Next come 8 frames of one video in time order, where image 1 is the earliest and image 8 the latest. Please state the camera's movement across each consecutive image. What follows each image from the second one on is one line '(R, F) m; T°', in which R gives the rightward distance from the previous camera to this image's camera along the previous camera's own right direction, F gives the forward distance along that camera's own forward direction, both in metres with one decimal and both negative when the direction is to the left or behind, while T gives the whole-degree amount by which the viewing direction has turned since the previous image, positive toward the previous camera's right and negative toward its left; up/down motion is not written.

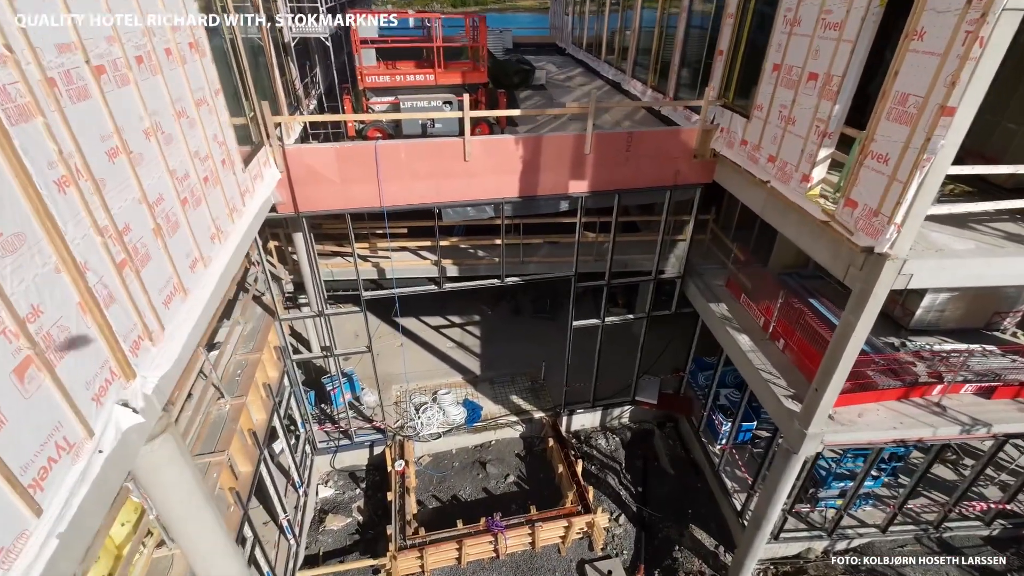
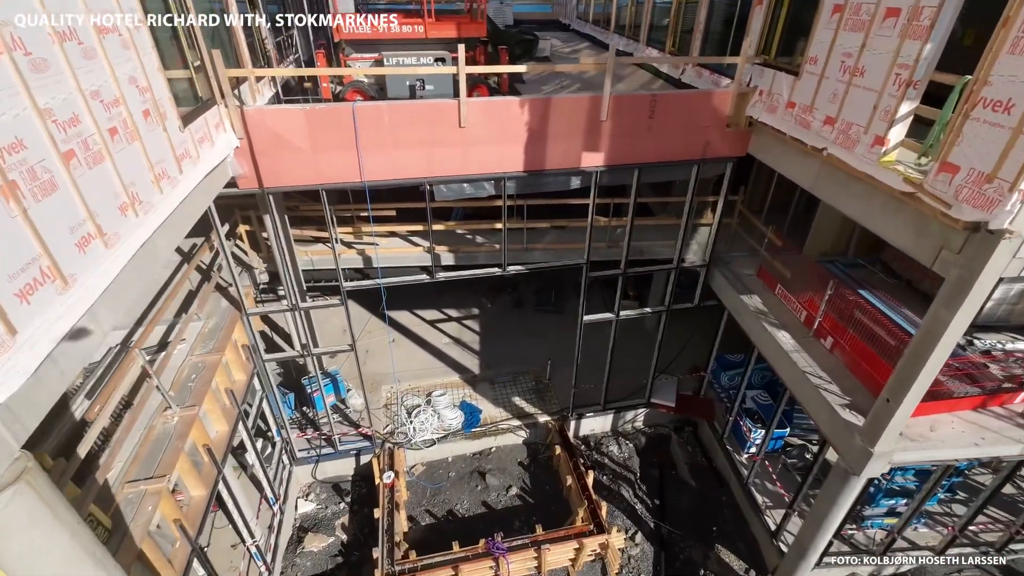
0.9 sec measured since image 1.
(-0.1, +1.3) m; 0°
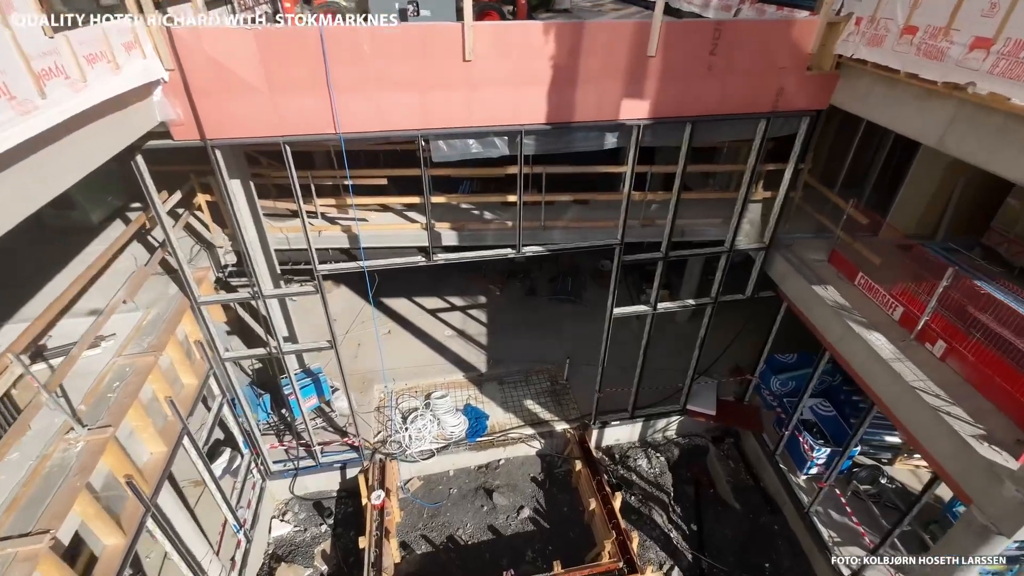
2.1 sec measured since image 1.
(-0.1, +1.7) m; -1°
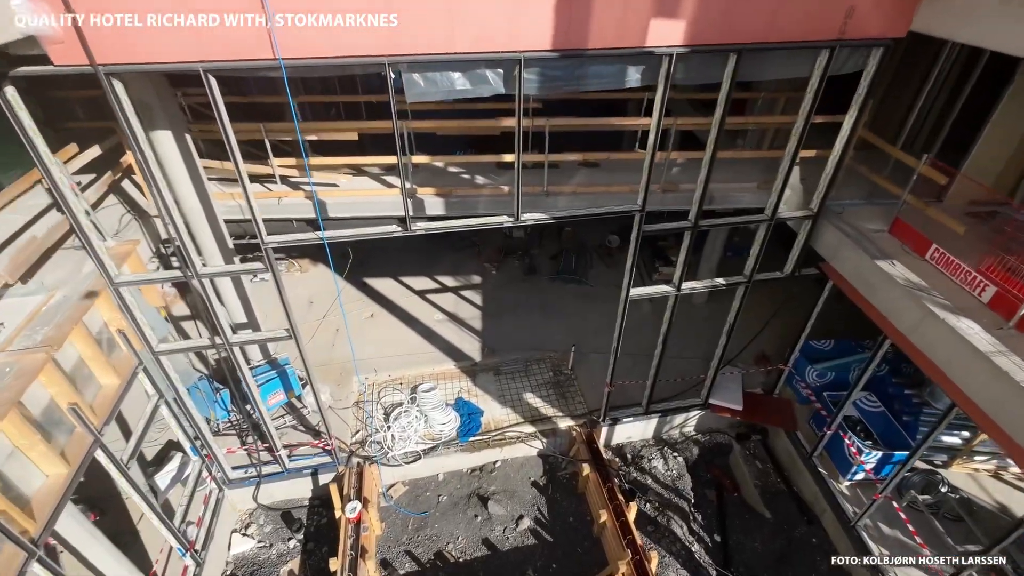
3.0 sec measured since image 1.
(0.0, +1.3) m; 0°
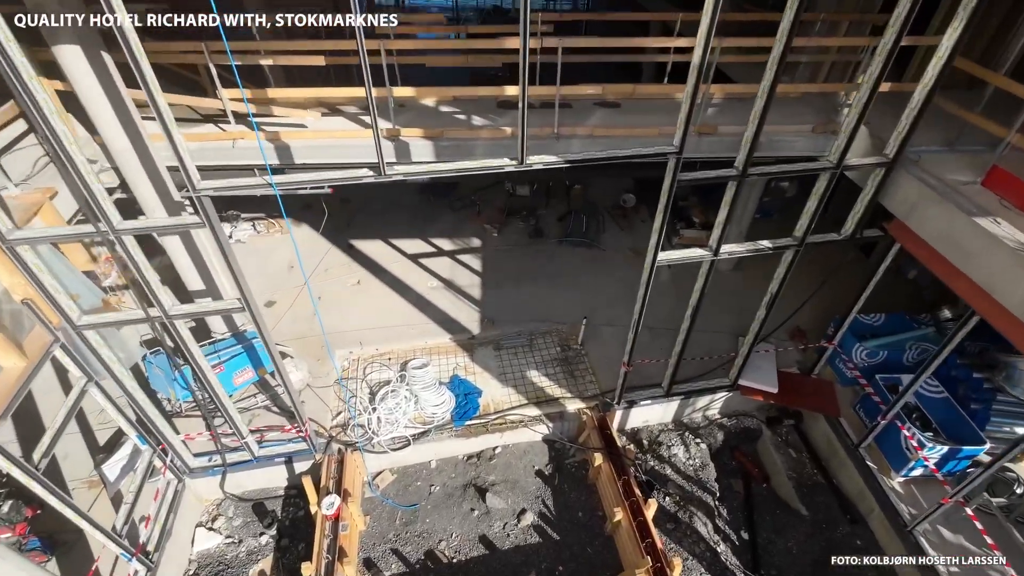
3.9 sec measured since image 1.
(0.0, +1.2) m; 0°
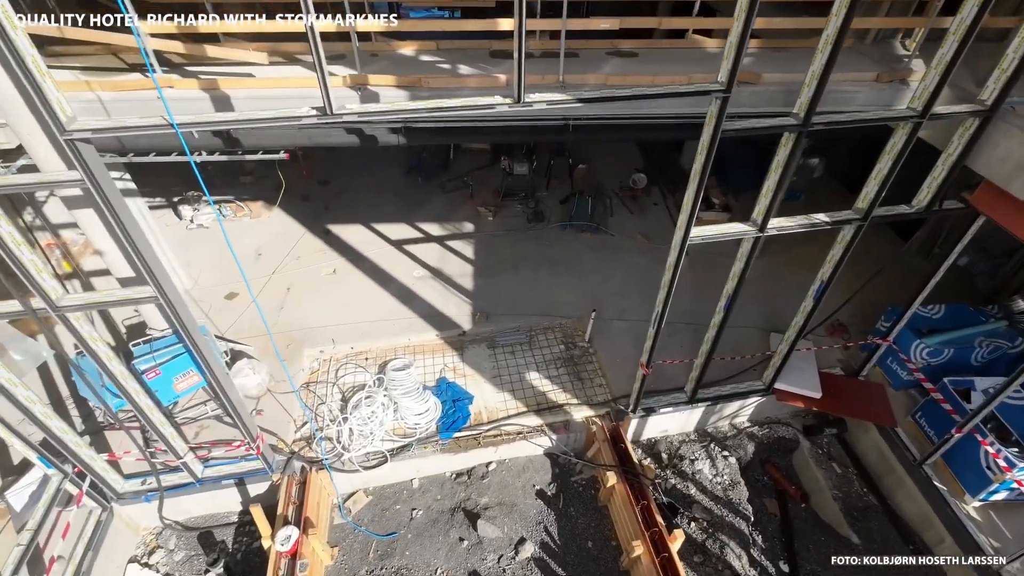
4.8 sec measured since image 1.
(0.0, +1.2) m; 0°
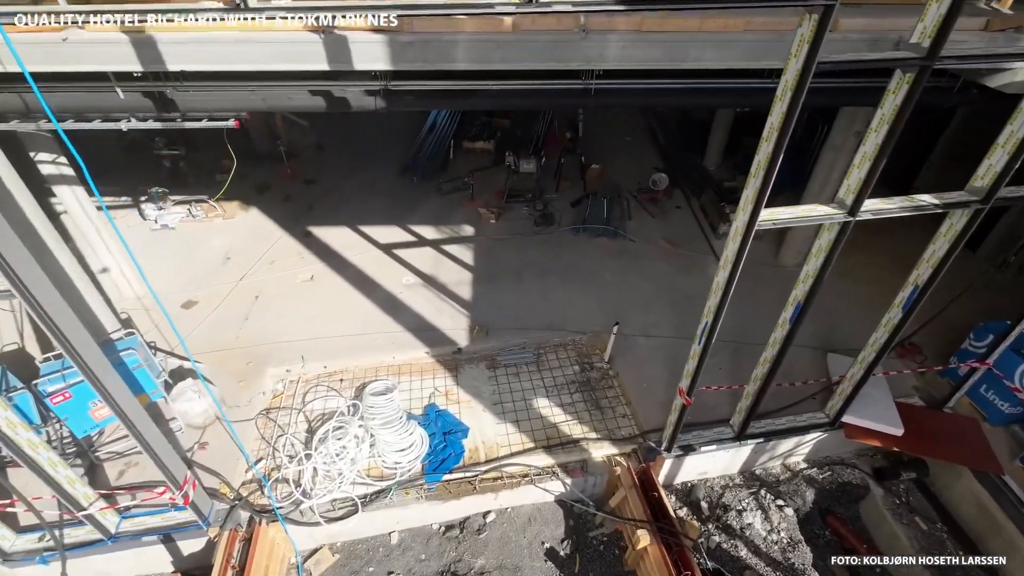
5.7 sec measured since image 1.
(0.0, +1.2) m; -1°
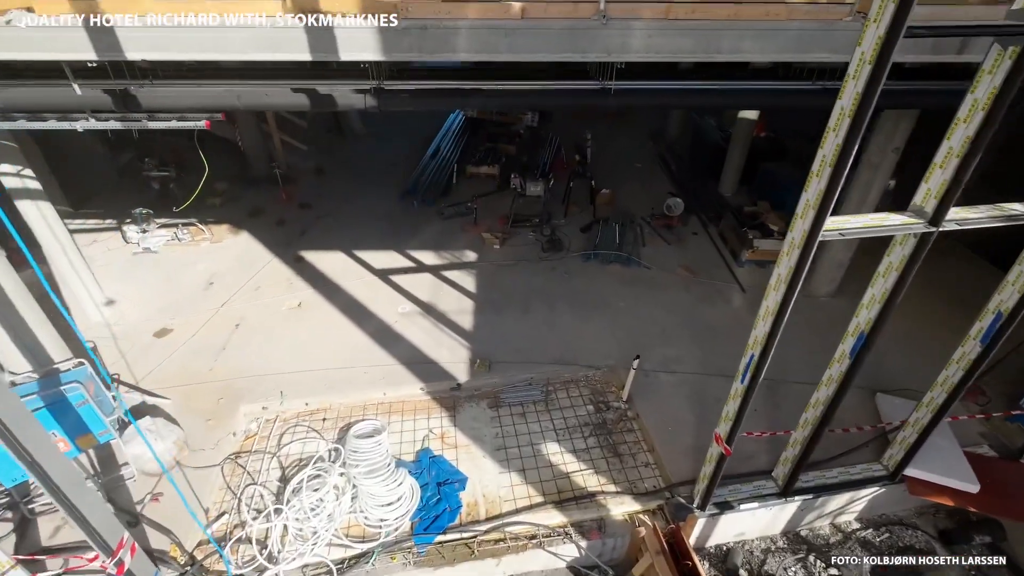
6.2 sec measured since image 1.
(0.0, +0.6) m; 0°
